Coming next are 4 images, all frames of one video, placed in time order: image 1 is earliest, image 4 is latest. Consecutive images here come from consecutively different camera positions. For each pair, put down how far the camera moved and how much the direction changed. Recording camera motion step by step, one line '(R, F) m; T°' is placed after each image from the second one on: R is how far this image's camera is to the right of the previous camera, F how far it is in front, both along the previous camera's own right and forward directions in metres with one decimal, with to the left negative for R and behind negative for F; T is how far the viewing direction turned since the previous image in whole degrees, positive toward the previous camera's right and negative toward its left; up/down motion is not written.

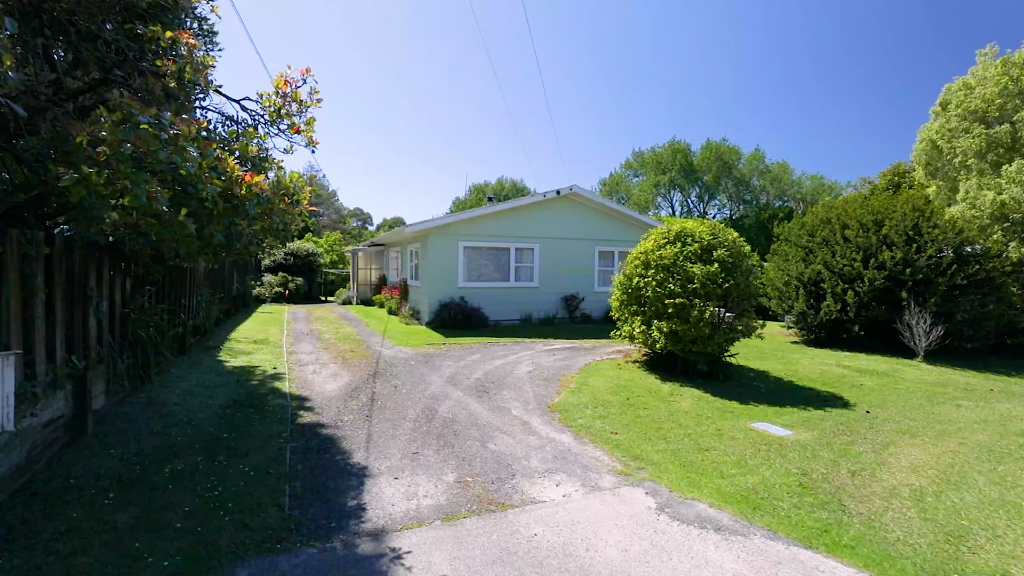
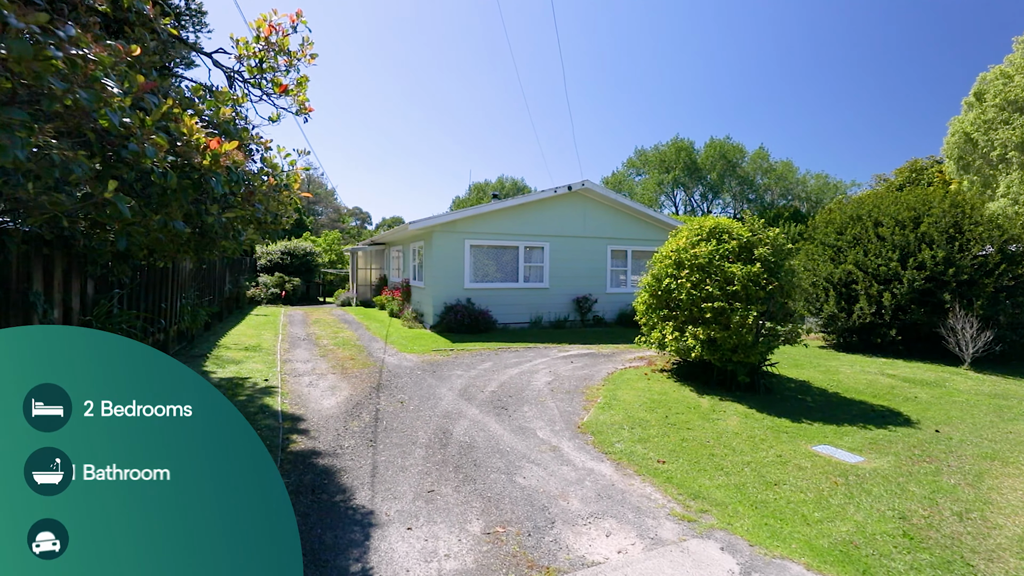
(-0.3, +0.7) m; 0°
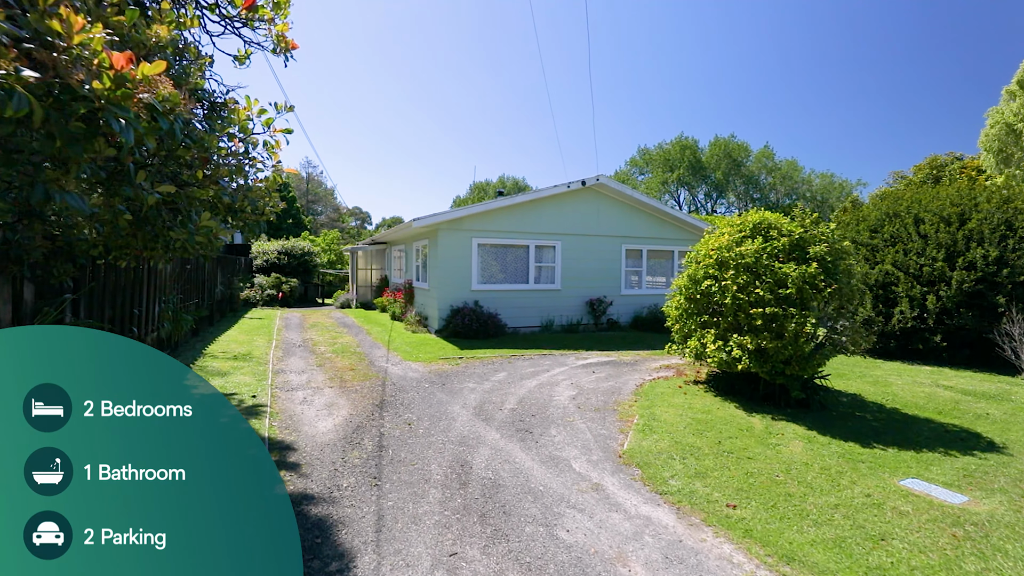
(-0.3, +0.8) m; 0°
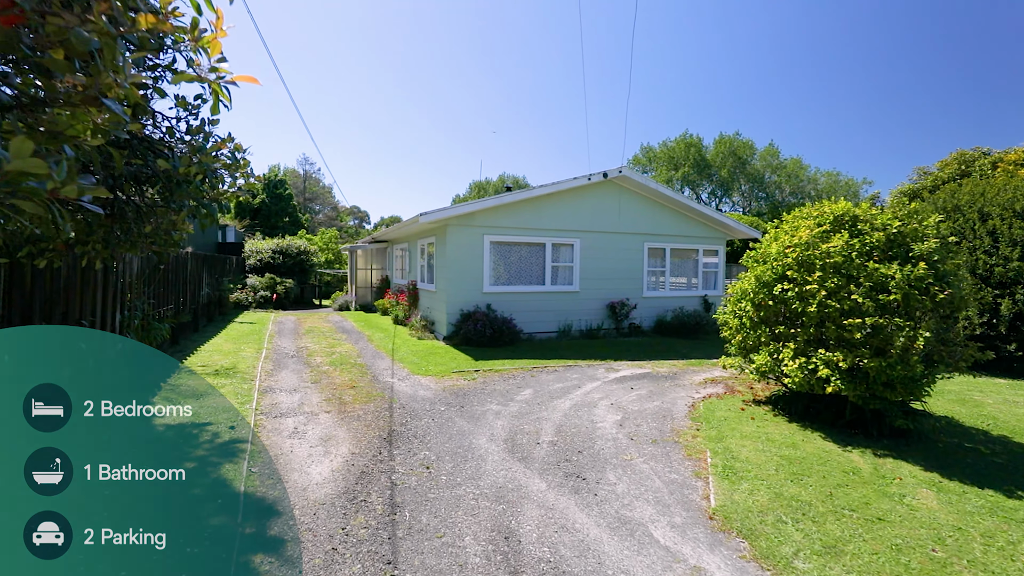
(-0.4, +1.1) m; 0°
